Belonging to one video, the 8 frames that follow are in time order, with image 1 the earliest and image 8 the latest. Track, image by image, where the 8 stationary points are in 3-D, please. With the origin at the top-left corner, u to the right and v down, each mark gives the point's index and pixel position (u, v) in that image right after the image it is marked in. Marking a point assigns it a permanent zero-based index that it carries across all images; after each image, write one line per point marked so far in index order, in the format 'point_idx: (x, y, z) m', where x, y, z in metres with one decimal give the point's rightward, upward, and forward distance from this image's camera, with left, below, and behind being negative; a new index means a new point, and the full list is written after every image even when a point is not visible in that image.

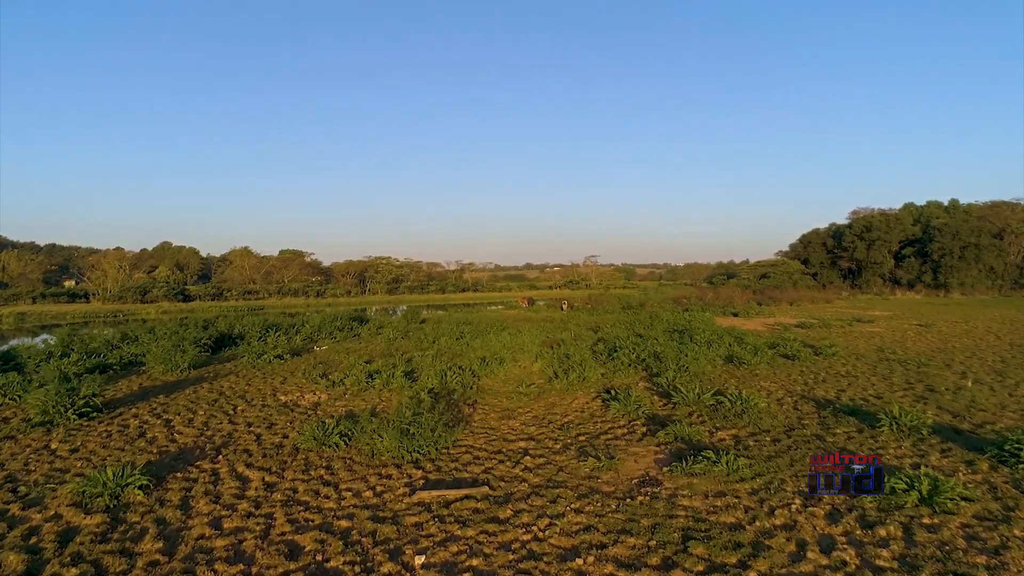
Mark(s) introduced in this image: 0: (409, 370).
0: (-1.8, -1.4, +11.7) m
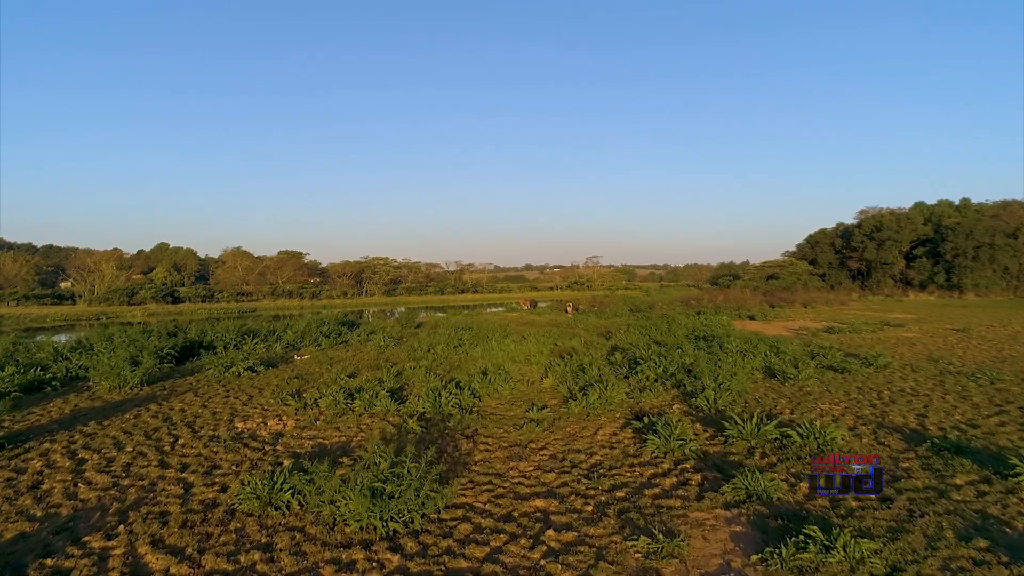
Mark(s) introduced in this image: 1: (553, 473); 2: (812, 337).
0: (-1.7, -1.5, +10.0) m
1: (+0.3, -1.5, +5.6) m
2: (+7.8, -1.3, +17.9) m
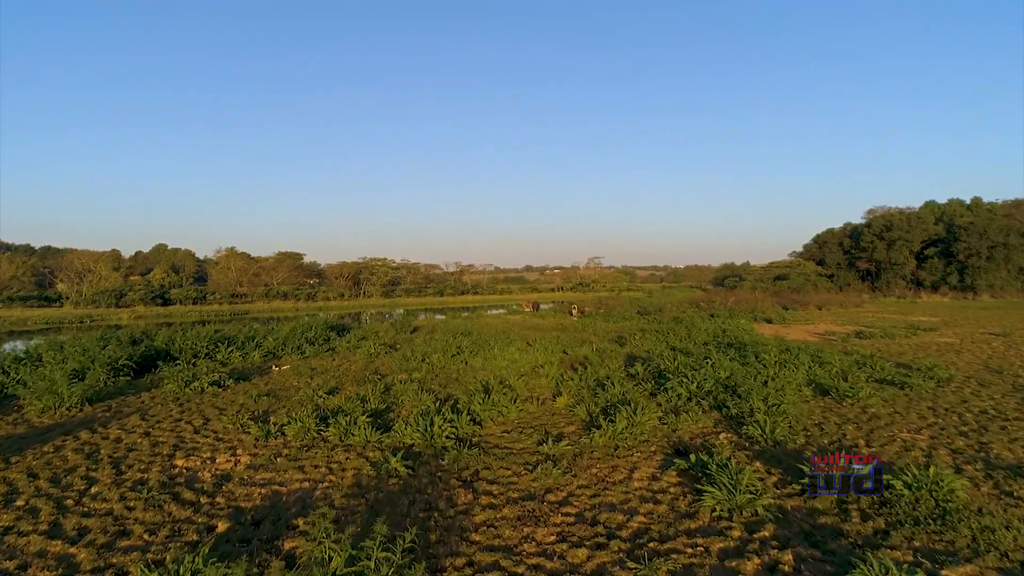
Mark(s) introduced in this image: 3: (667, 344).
0: (-1.6, -1.5, +8.5) m
1: (+0.4, -1.6, +4.1) m
2: (+7.9, -1.3, +16.3) m
3: (+3.4, -1.2, +14.8) m
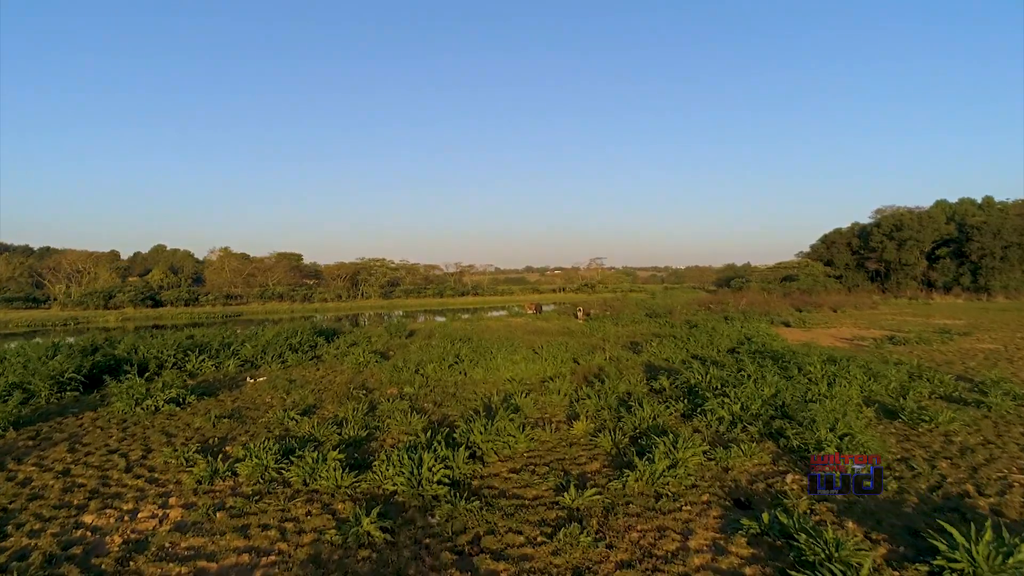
0: (-1.5, -1.5, +7.0) m
1: (+0.5, -1.6, +2.6) m
2: (+8.0, -1.3, +14.8) m
3: (+3.5, -1.3, +13.4) m
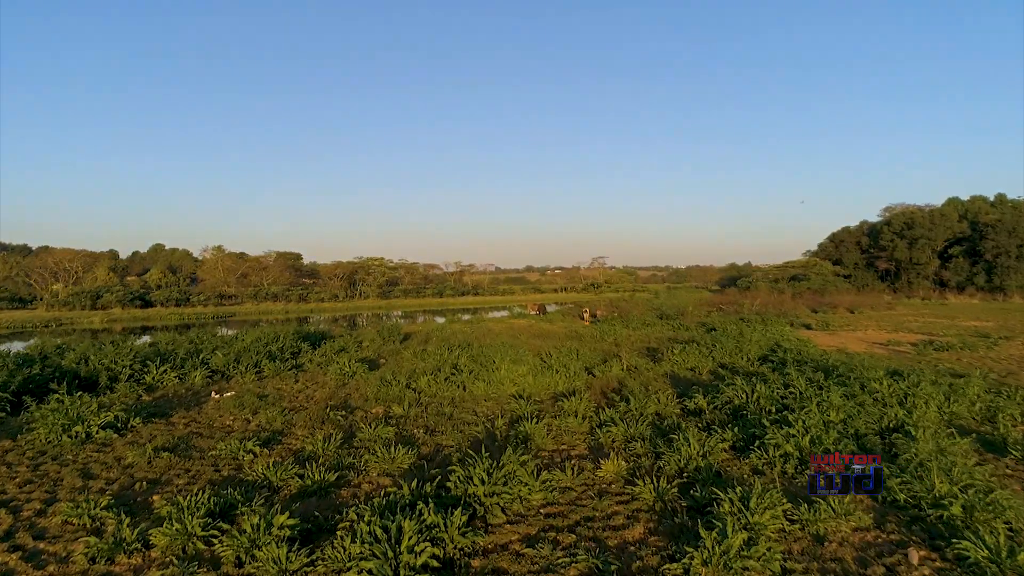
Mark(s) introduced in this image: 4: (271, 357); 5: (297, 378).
0: (-1.4, -1.5, +5.5) m
1: (+0.6, -1.6, +1.1) m
2: (+8.1, -1.3, +13.3) m
3: (+3.6, -1.3, +11.9) m
4: (-4.5, -1.3, +12.8) m
5: (-3.6, -1.5, +11.5) m
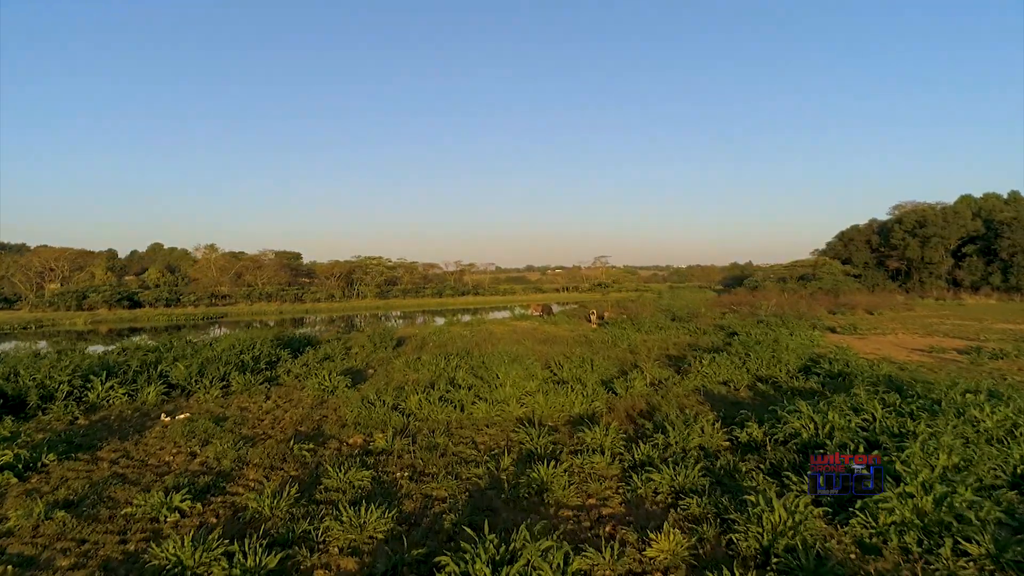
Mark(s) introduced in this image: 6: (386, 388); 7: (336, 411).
0: (-1.3, -1.6, +3.9) m
1: (+0.7, -1.6, -0.5) m
2: (+8.2, -1.4, +11.7) m
3: (+3.6, -1.3, +10.3) m
4: (-4.5, -1.3, +11.2) m
5: (-3.6, -1.5, +9.9) m
6: (-1.8, -1.4, +9.7) m
7: (-2.2, -1.5, +8.3) m
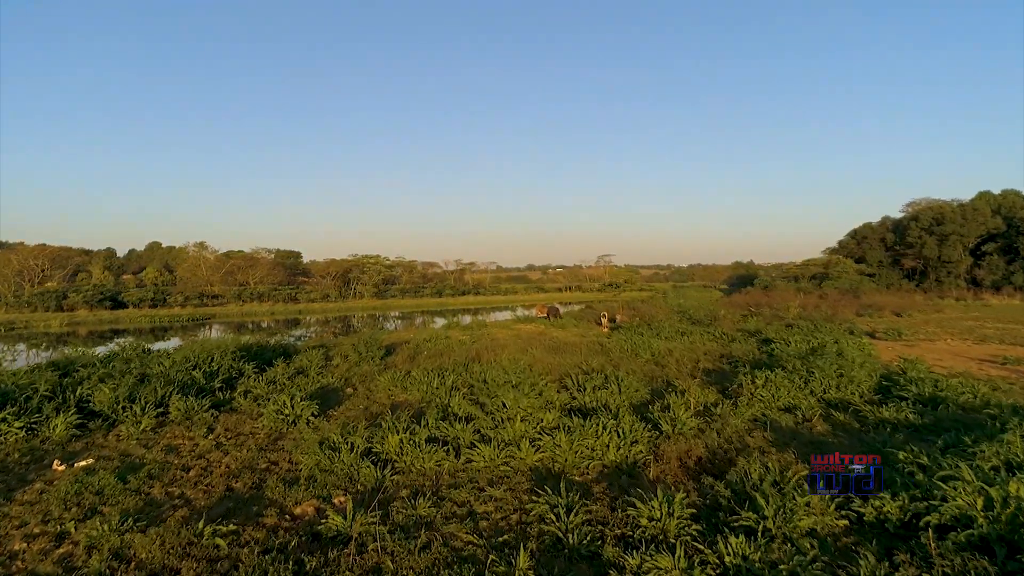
0: (-1.2, -1.6, +1.8) m
1: (+0.8, -1.7, -2.6) m
2: (+8.3, -1.4, +9.6) m
3: (+3.8, -1.3, +8.2) m
4: (-4.3, -1.4, +9.1) m
5: (-3.4, -1.6, +7.9) m
6: (-1.7, -1.5, +7.6) m
7: (-2.1, -1.6, +6.2) m
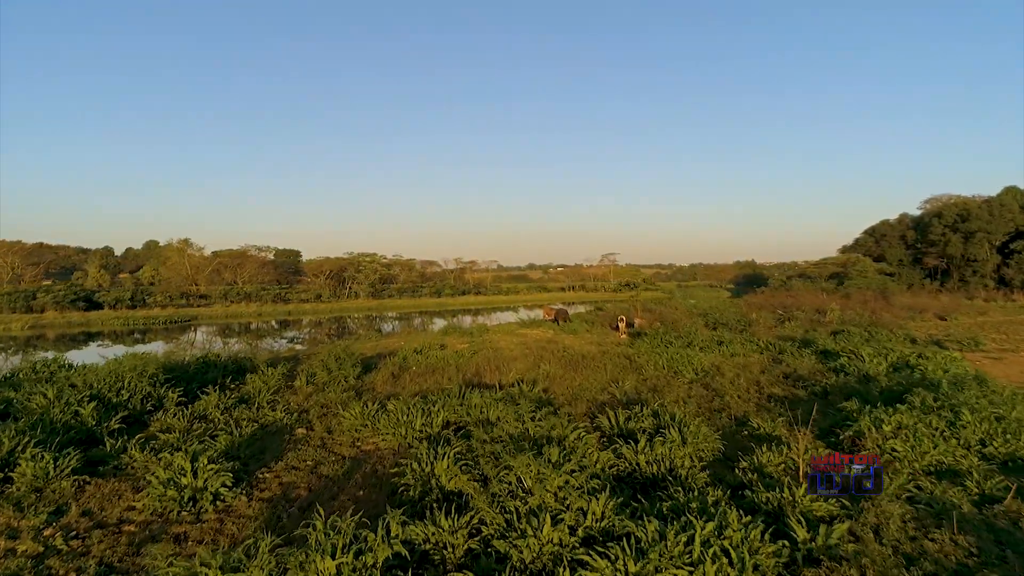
0: (-1.1, -1.6, -1.0) m
1: (+0.9, -1.7, -5.4) m
2: (+8.4, -1.4, +6.8) m
3: (+3.9, -1.4, +5.4) m
4: (-4.2, -1.4, +6.3) m
5: (-3.3, -1.6, +5.1) m
6: (-1.6, -1.5, +4.8) m
7: (-1.9, -1.6, +3.4) m
